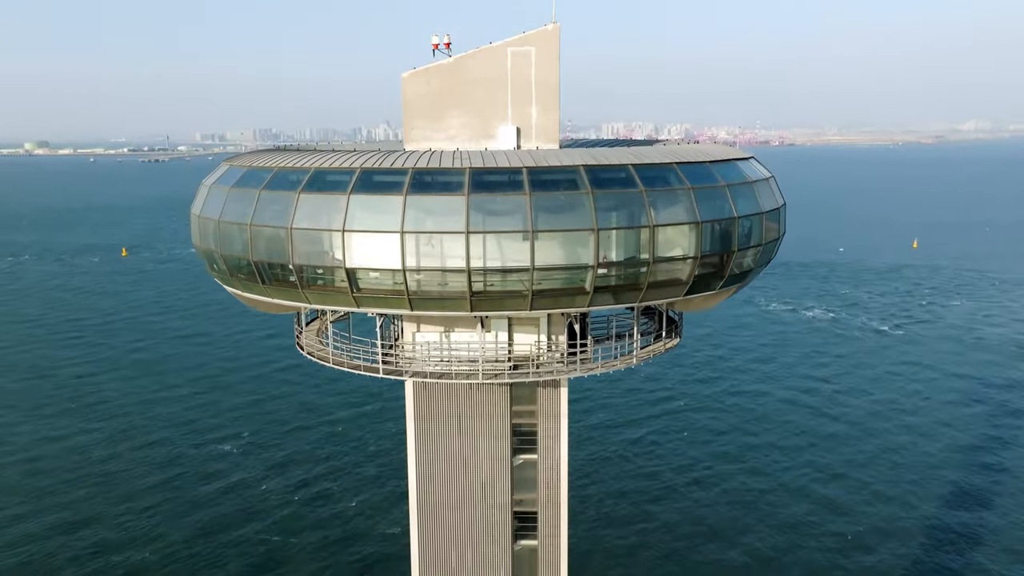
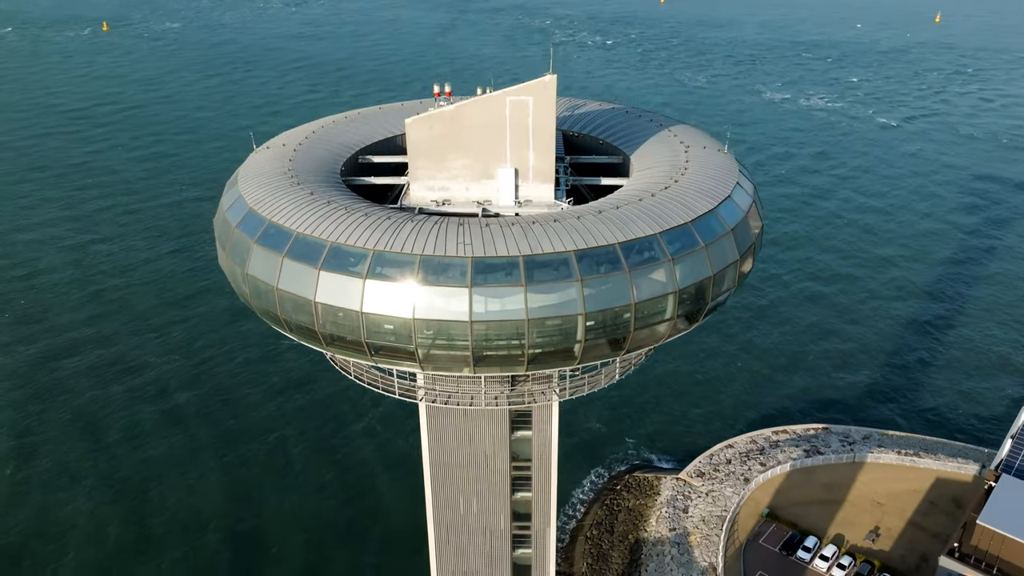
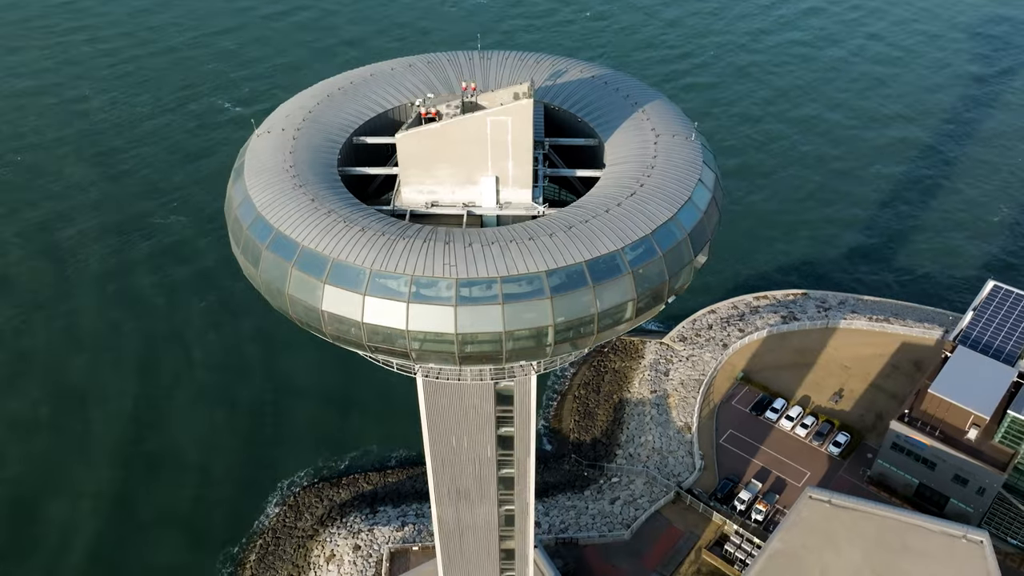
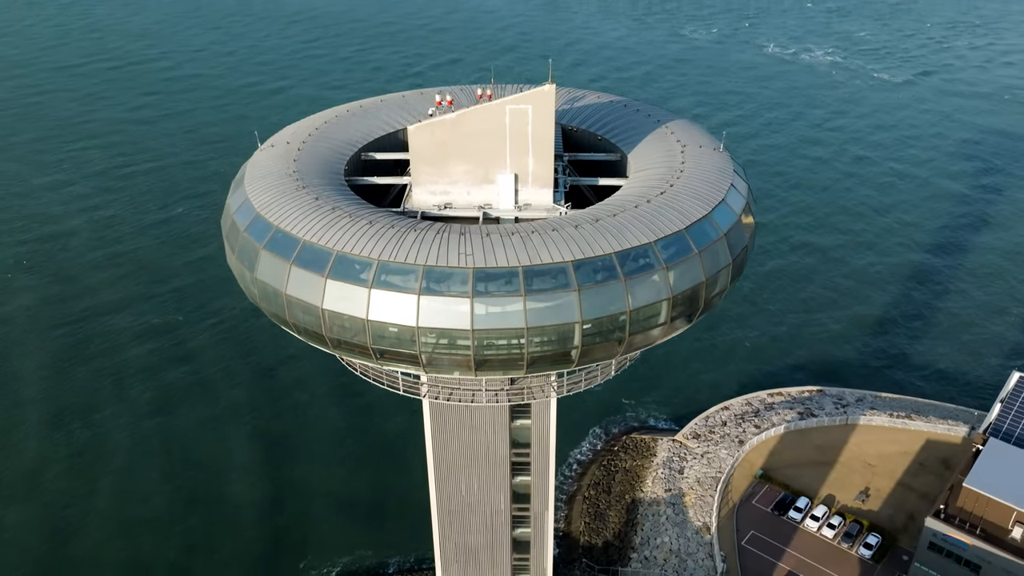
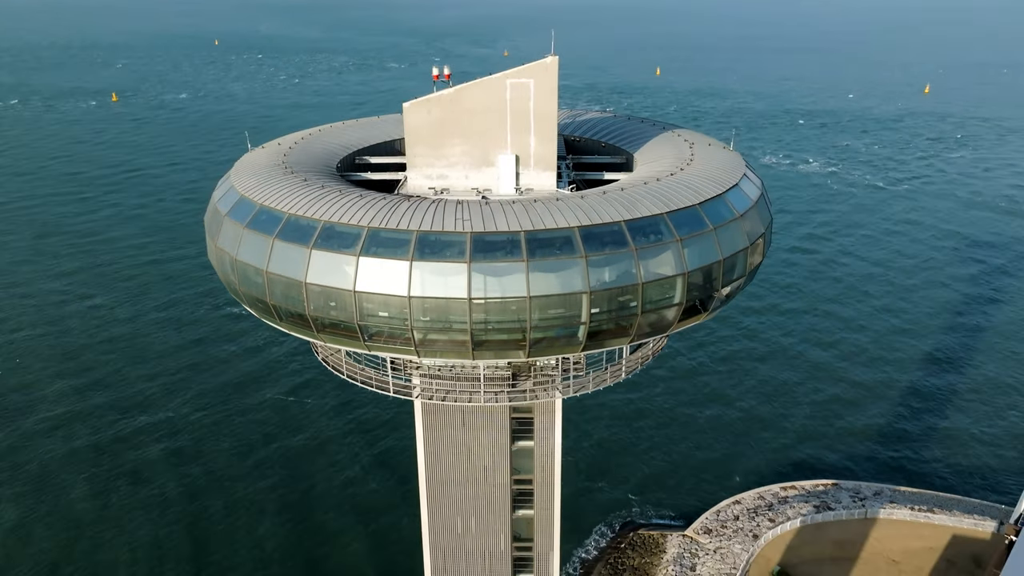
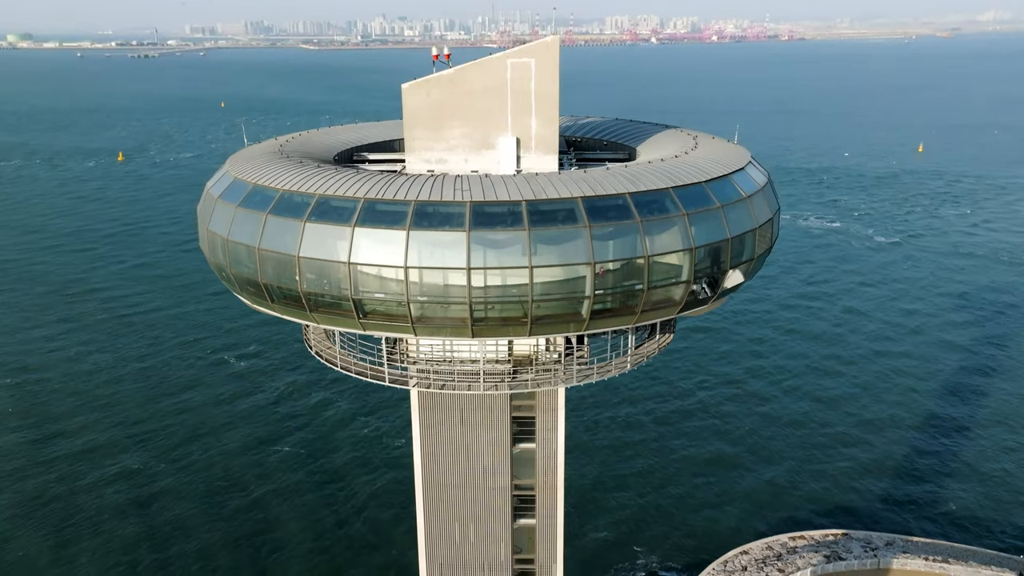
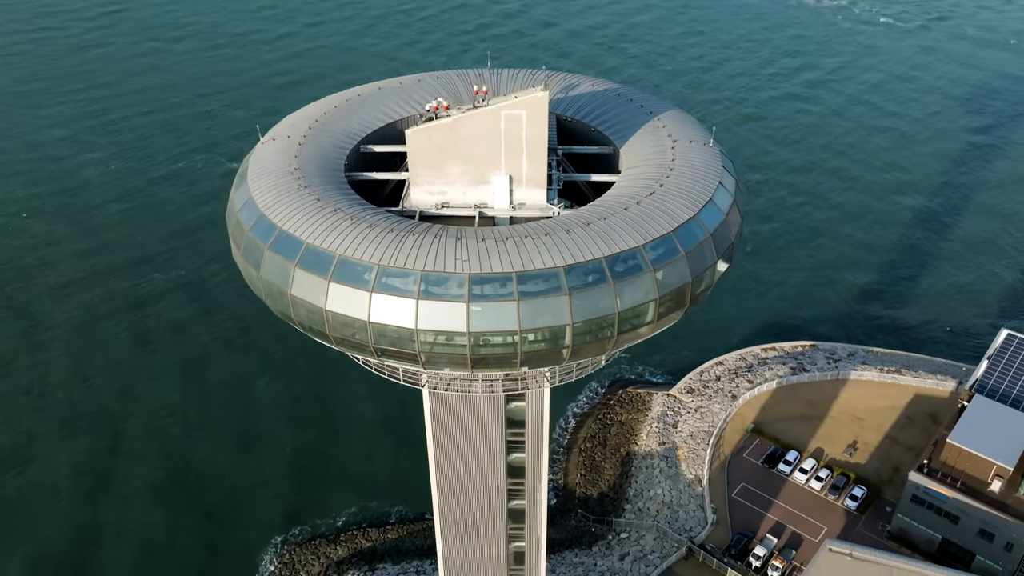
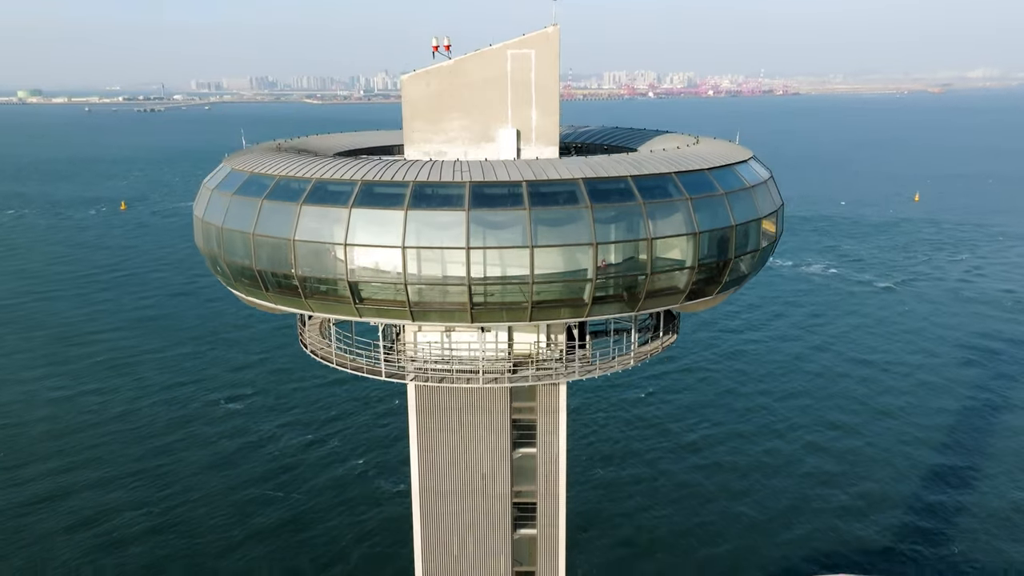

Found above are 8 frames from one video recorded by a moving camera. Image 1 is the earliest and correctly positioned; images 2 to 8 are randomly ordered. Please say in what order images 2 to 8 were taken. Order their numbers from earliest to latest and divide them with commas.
8, 6, 5, 2, 4, 7, 3
